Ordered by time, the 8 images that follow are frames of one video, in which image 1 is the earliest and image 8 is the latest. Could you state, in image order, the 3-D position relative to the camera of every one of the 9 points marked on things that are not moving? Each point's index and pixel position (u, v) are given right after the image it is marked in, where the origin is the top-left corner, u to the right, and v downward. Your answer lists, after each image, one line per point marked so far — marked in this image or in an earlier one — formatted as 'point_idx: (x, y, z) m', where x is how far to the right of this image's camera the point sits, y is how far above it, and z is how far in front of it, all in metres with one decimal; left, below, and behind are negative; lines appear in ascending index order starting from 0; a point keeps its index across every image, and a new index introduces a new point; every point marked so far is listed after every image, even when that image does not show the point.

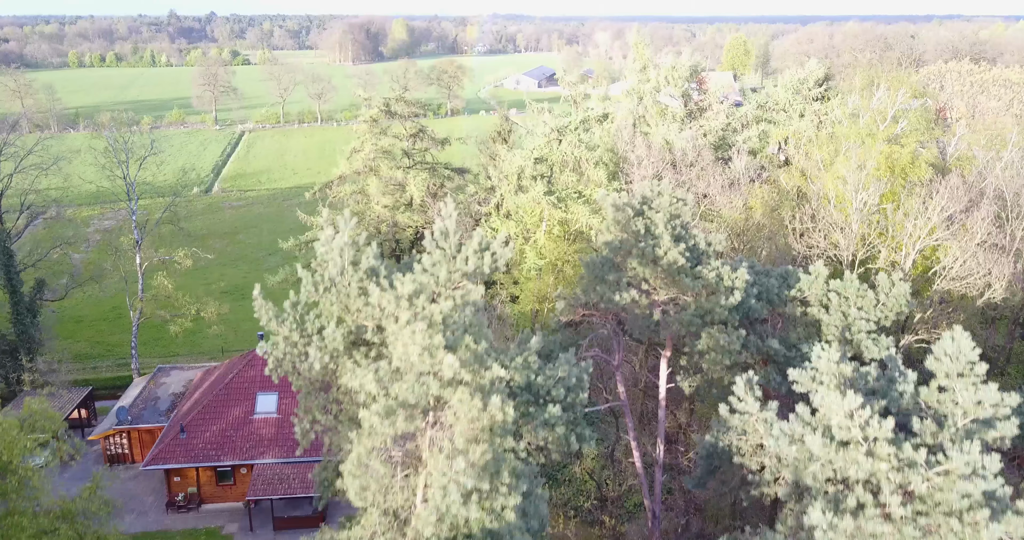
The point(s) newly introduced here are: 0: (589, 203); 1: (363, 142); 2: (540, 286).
0: (+1.5, +1.2, +13.6) m
1: (-3.3, +2.8, +16.2) m
2: (+0.5, -0.3, +13.4) m
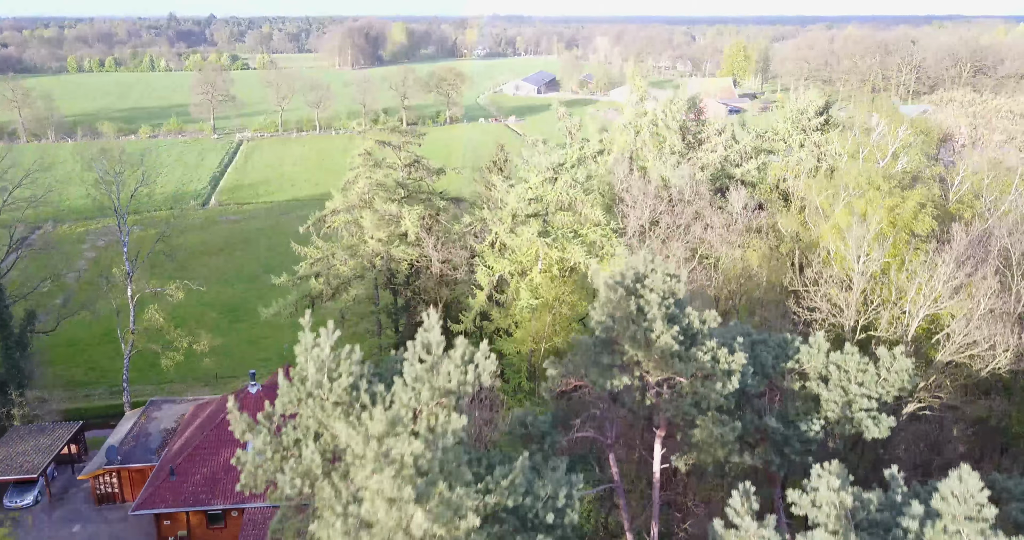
0: (+1.4, +0.5, +13.4) m
1: (-3.4, +2.1, +16.0) m
2: (+0.5, -1.1, +13.2) m
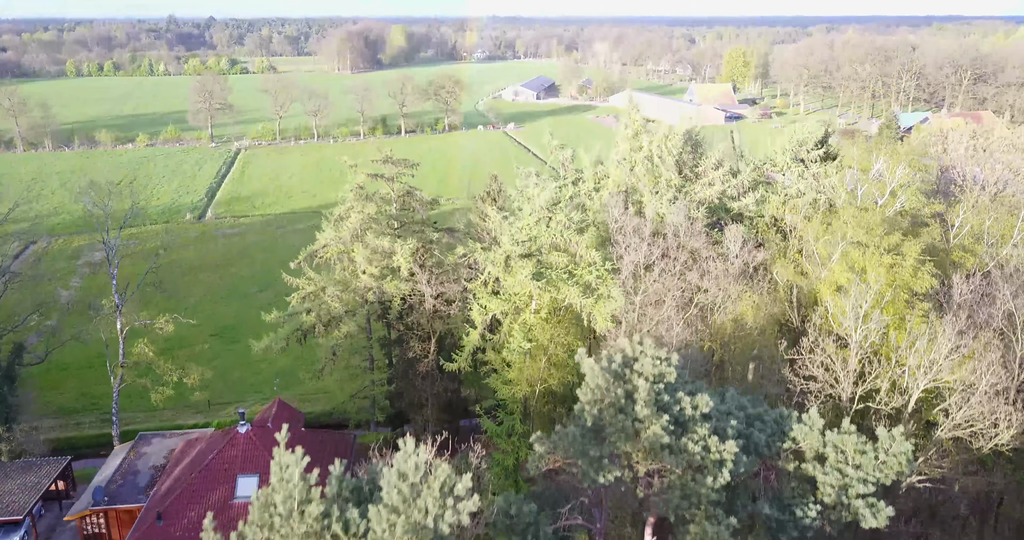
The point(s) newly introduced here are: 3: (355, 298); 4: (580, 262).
0: (+1.2, -0.3, +13.2) m
1: (-3.5, +1.3, +15.8) m
2: (+0.3, -1.8, +12.9) m
3: (-3.4, -0.6, +15.8) m
4: (+1.2, +0.1, +13.4) m
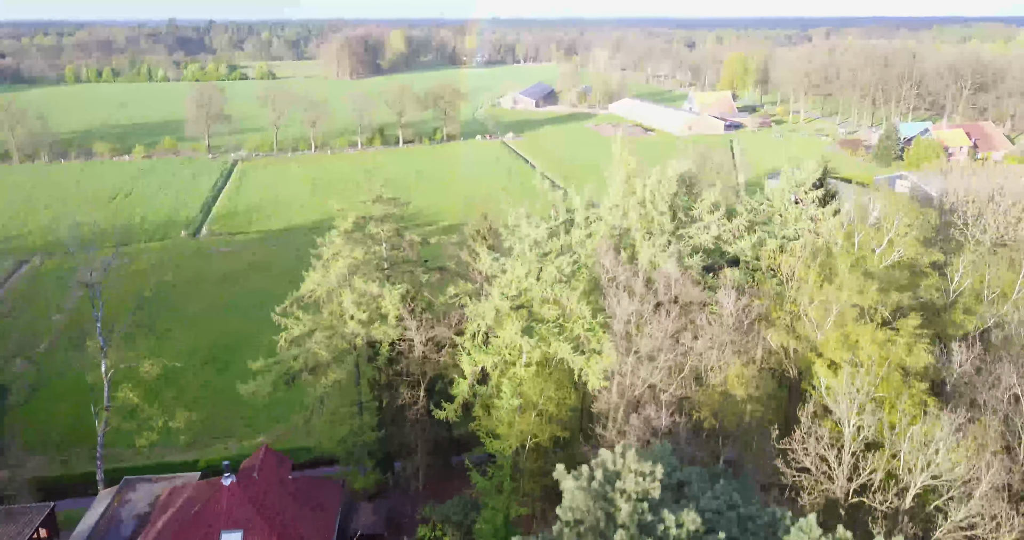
0: (+1.1, -1.2, +12.9) m
1: (-3.7, +0.4, +15.5) m
2: (+0.1, -2.7, +12.6) m
3: (-3.6, -1.6, +15.5) m
4: (+1.0, -0.8, +13.1) m
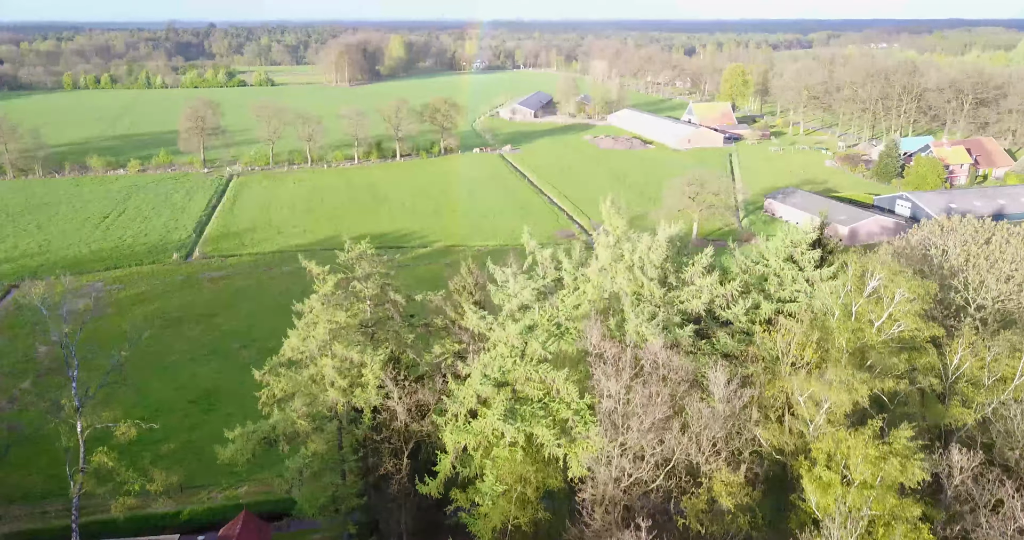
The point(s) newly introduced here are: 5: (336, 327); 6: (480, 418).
0: (+0.8, -2.5, +12.4) m
1: (-4.0, -0.9, +15.0) m
2: (-0.2, -4.1, +12.2) m
3: (-3.9, -2.9, +15.0) m
4: (+0.8, -2.1, +12.6) m
5: (-3.6, -1.2, +14.7) m
6: (-0.6, -2.5, +12.5) m
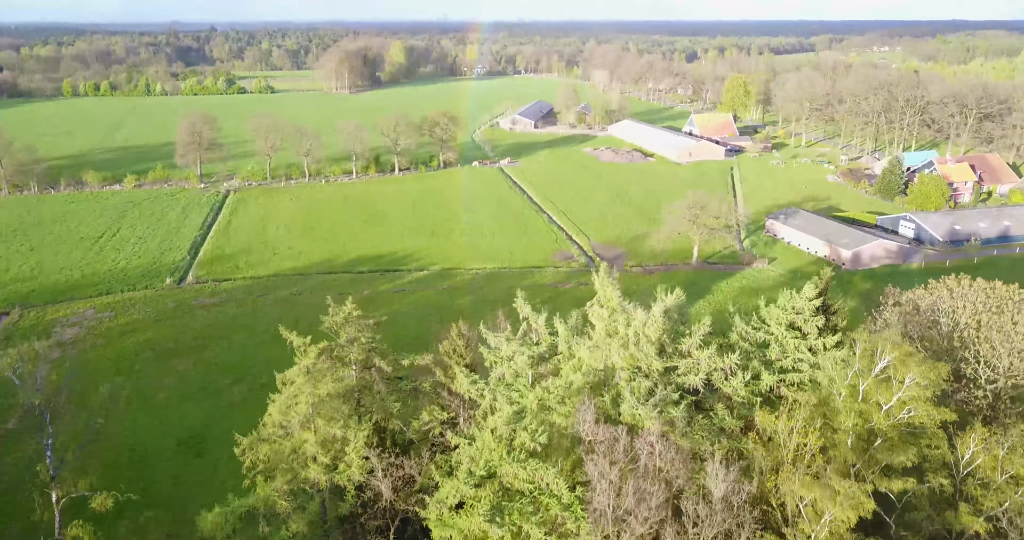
0: (+0.6, -3.9, +11.8) m
1: (-4.2, -2.3, +14.4) m
2: (-0.4, -5.5, +11.5) m
3: (-4.1, -4.3, +14.4) m
4: (+0.5, -3.5, +12.0) m
5: (-3.8, -2.6, +14.1) m
6: (-0.8, -3.9, +11.9) m
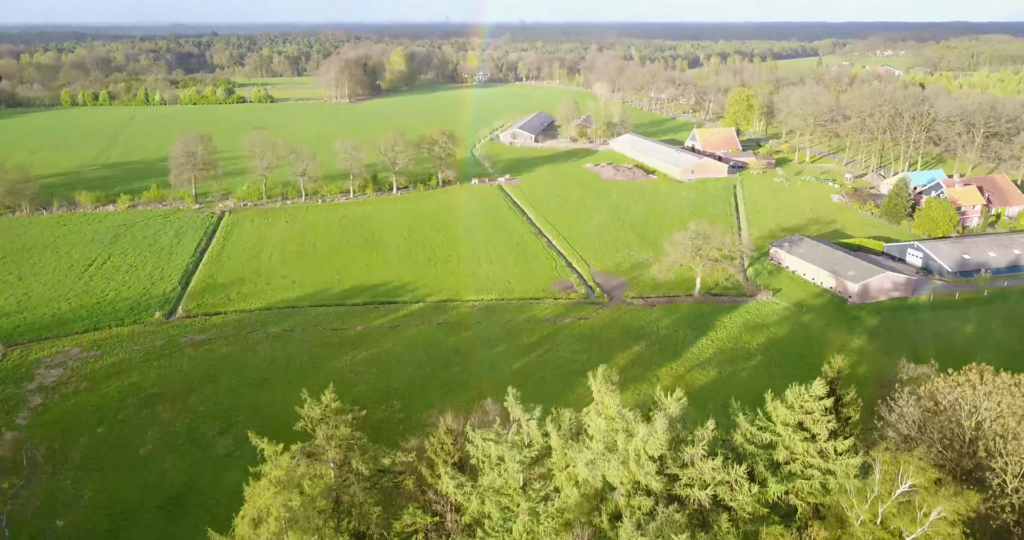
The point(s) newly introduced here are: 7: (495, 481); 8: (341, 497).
0: (+0.3, -5.8, +10.7) m
1: (-4.4, -4.2, +13.3) m
2: (-0.6, -7.3, +10.5) m
3: (-4.3, -6.1, +13.4) m
4: (+0.3, -5.4, +10.9) m
5: (-4.0, -4.4, +13.1) m
6: (-1.0, -5.7, +10.9) m
7: (-0.4, -4.2, +14.6) m
8: (-3.3, -4.5, +13.9) m
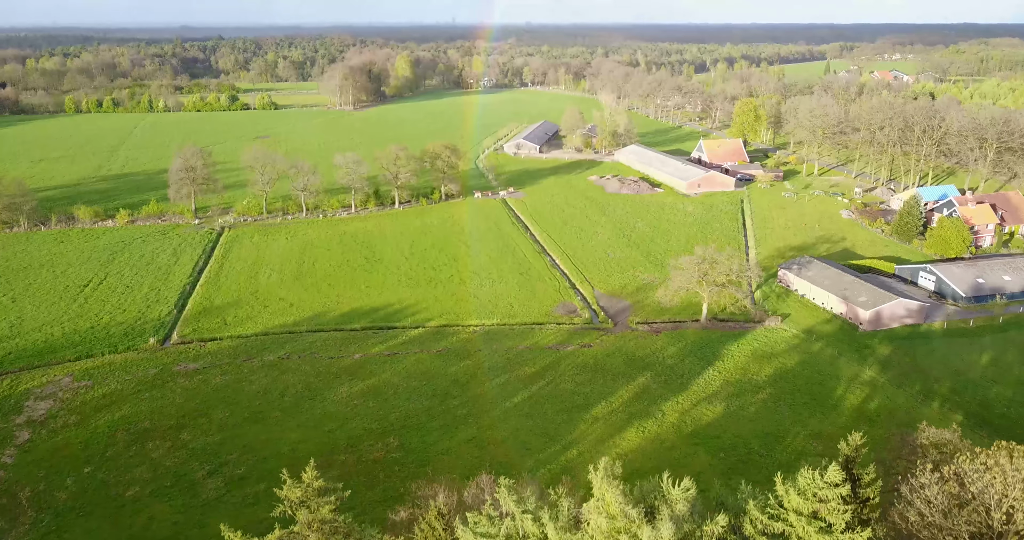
0: (+0.2, -7.1, +9.7) m
1: (-4.6, -5.5, +12.4) m
2: (-0.8, -8.6, +9.5) m
3: (-4.5, -7.5, +12.5) m
4: (+0.2, -6.7, +9.9) m
5: (-4.1, -5.7, +12.2) m
6: (-1.1, -7.1, +9.9) m
7: (-0.5, -5.6, +13.6) m
8: (-3.5, -5.8, +13.0) m
